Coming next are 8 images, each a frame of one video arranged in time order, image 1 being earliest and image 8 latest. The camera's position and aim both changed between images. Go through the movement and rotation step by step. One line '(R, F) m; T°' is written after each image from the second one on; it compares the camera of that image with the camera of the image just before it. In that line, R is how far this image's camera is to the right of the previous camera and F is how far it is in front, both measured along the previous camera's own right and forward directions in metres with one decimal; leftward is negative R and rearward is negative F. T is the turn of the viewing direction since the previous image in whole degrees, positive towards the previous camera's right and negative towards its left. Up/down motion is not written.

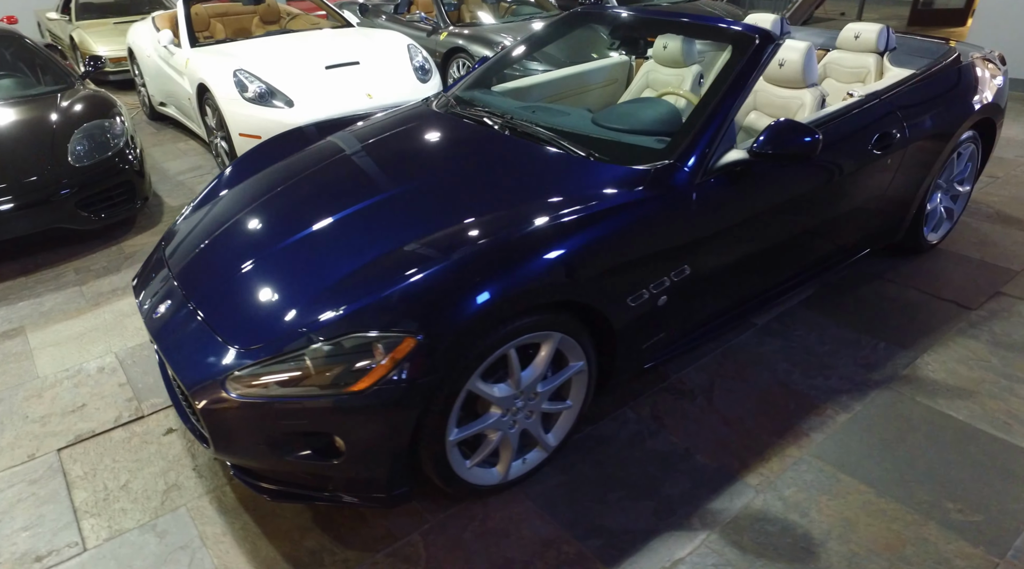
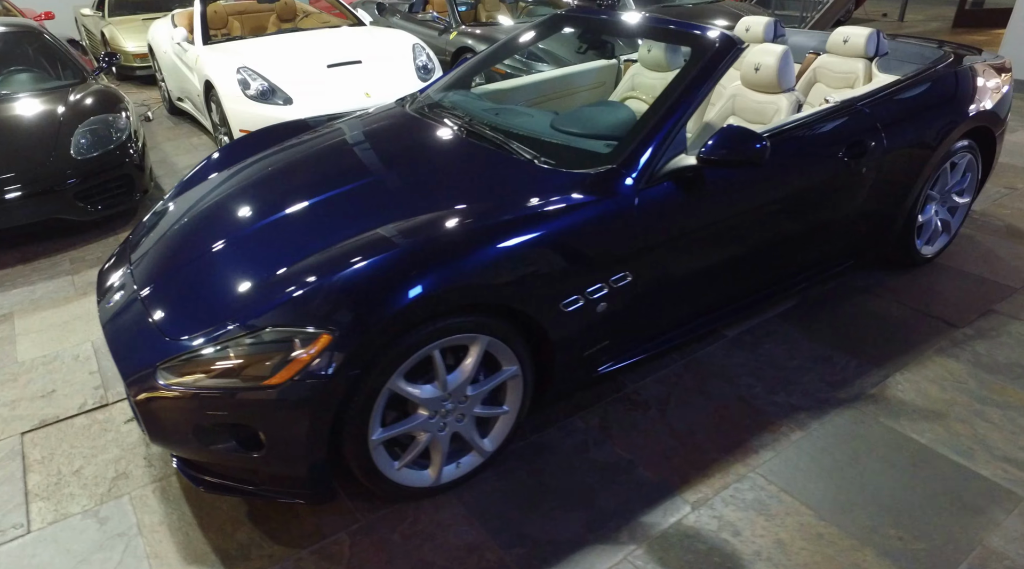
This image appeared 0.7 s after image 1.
(+0.3, 0.0) m; -3°
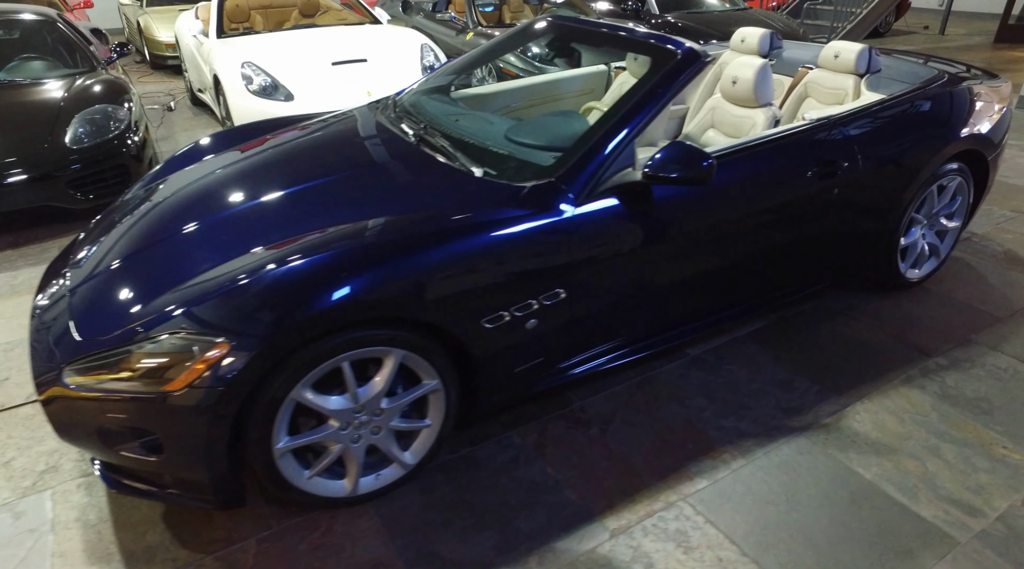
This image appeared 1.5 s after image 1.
(+0.3, +0.1) m; -2°
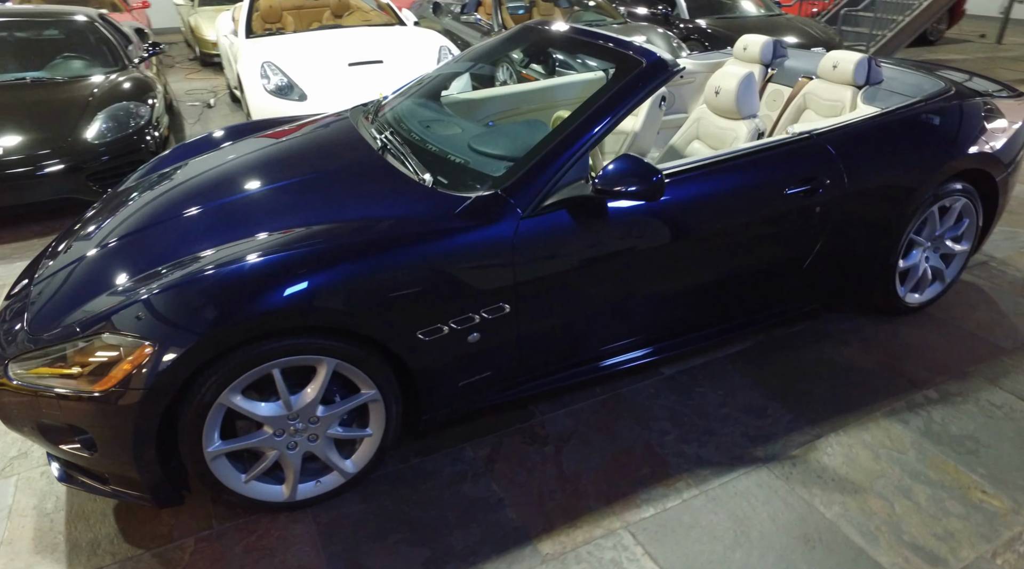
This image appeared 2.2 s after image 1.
(+0.3, 0.0) m; -4°
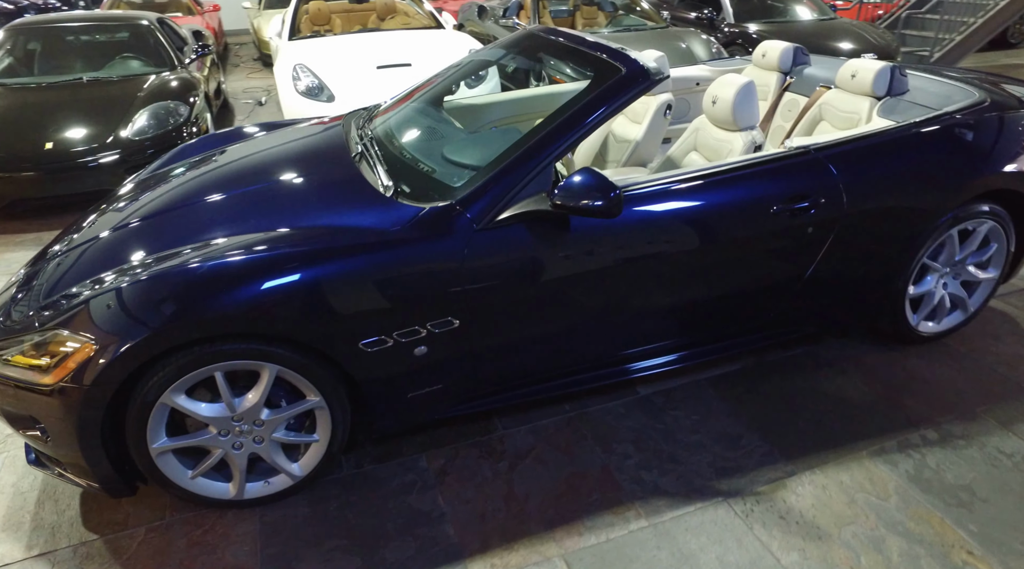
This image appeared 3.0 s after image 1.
(+0.4, +0.1) m; -6°
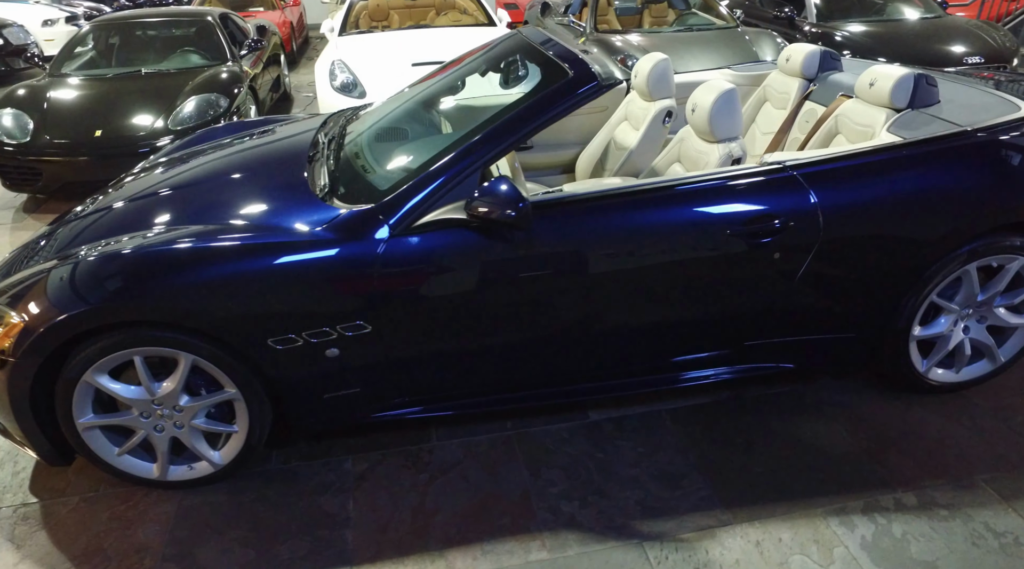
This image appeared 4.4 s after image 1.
(+0.6, +0.1) m; -9°
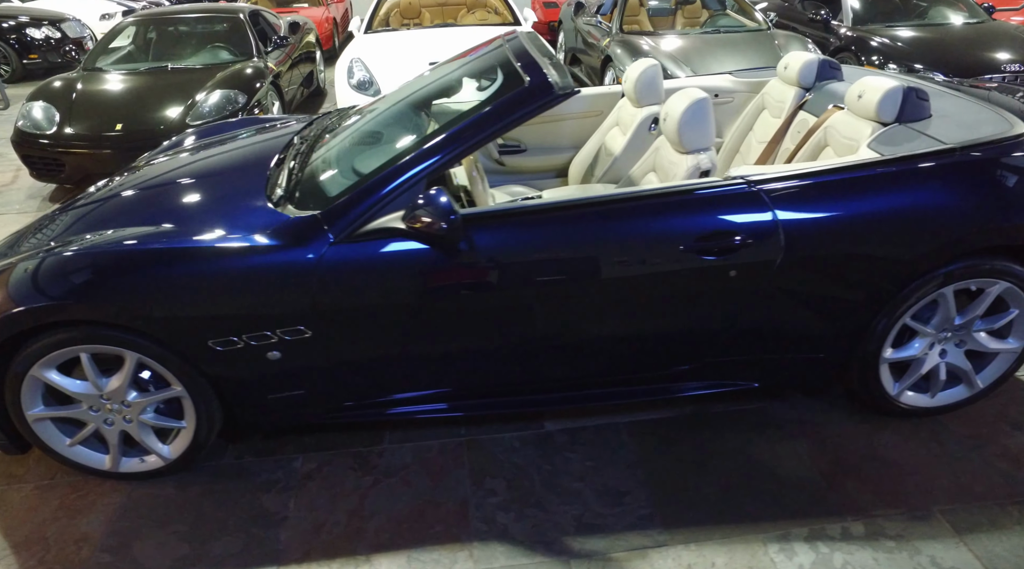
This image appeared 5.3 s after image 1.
(+0.3, 0.0) m; -5°
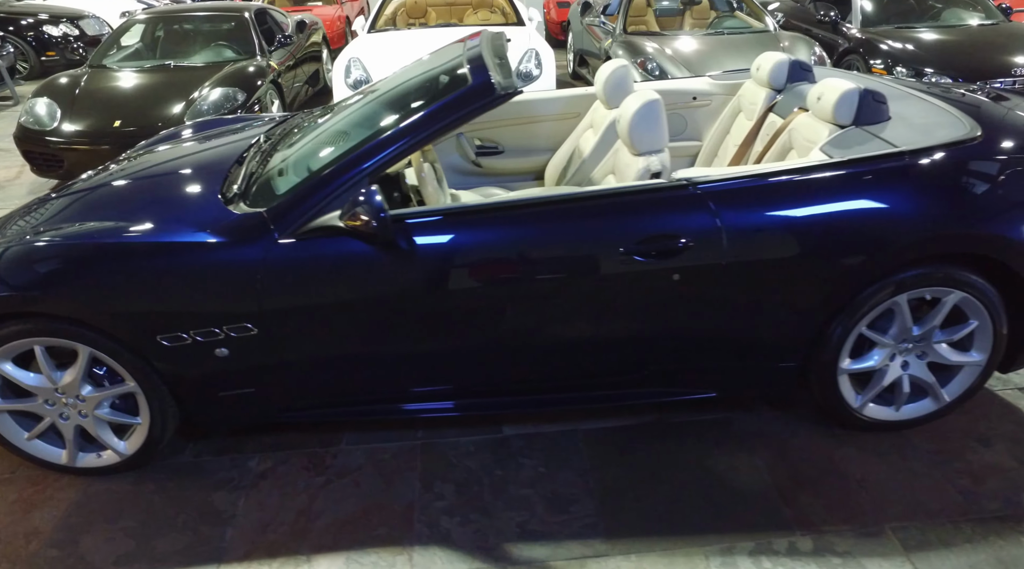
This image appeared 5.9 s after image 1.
(+0.2, 0.0) m; -2°
